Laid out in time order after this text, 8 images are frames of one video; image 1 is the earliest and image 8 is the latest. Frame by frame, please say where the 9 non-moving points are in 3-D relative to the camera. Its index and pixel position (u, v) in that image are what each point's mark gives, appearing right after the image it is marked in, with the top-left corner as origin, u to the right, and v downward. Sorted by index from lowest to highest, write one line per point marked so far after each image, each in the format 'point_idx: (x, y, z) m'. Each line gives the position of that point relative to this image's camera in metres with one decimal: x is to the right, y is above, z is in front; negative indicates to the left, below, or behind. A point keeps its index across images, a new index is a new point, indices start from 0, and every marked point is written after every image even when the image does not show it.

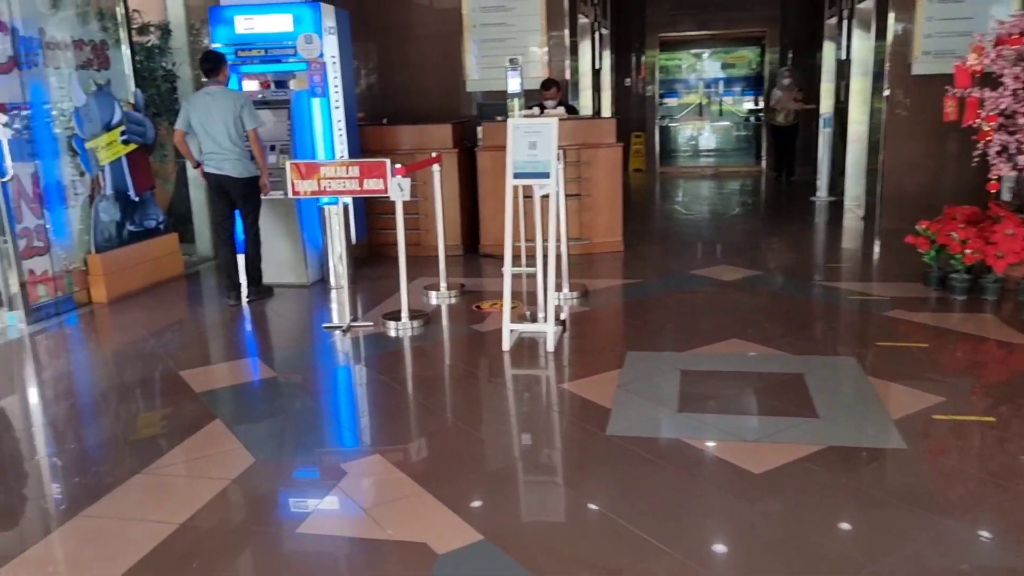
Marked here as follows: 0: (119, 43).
0: (-2.7, +1.7, +5.8) m
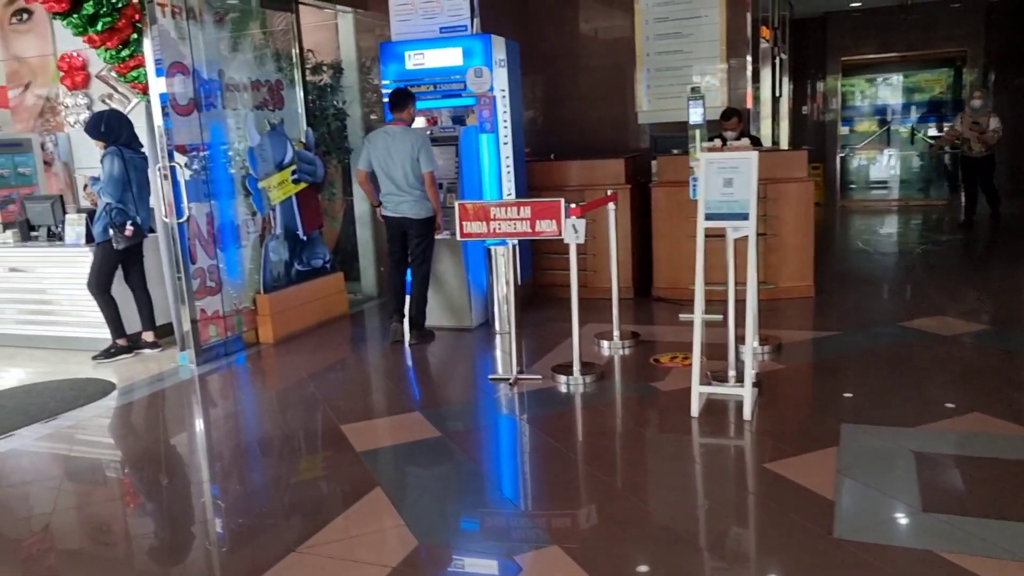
0: (-1.5, +1.4, +5.8) m
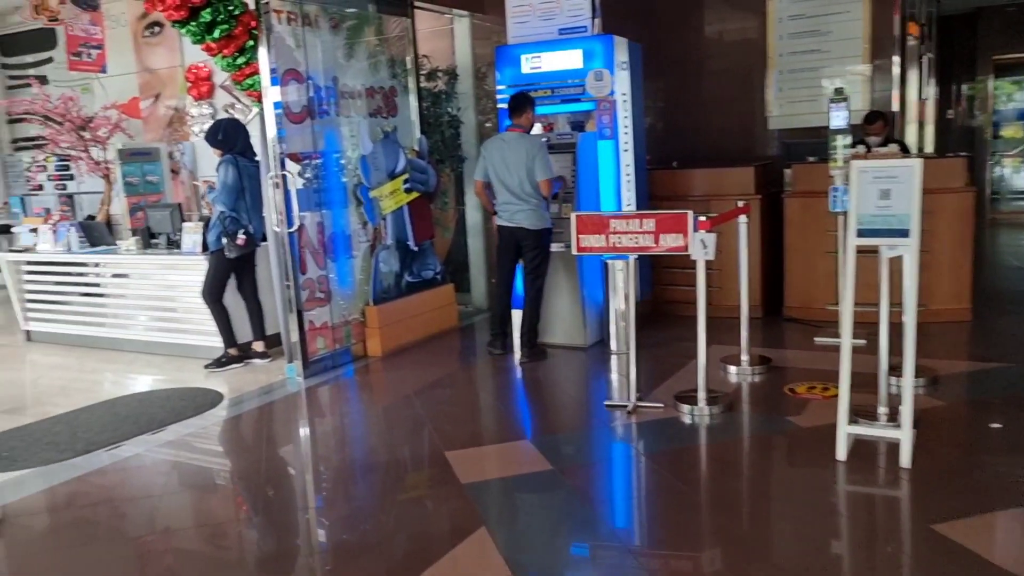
0: (-0.7, +1.3, +5.7) m
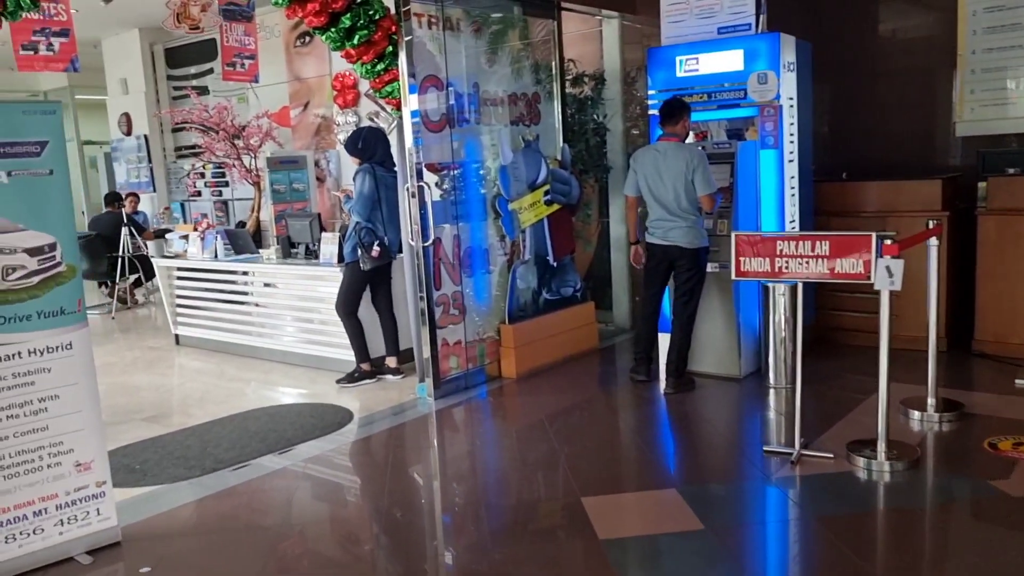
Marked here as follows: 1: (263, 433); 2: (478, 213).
0: (+0.3, +1.2, +5.4) m
1: (-1.2, -0.7, +4.1) m
2: (-0.2, +0.4, +4.8) m
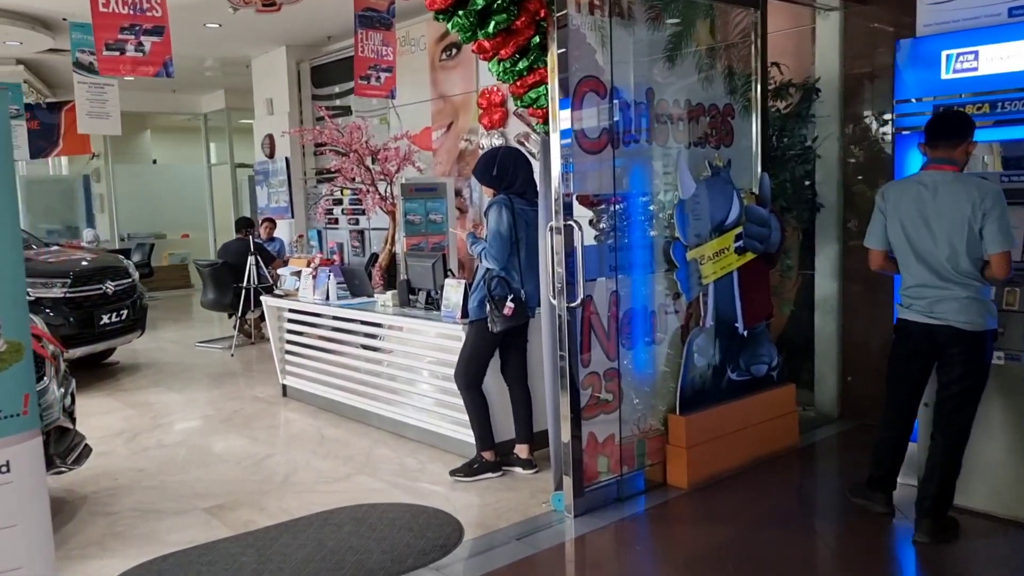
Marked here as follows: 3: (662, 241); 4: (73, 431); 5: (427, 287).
0: (+1.1, +0.9, +4.1) m
1: (-0.6, -1.0, +3.1) m
2: (+0.6, +0.1, +3.6) m
3: (+0.7, +0.2, +3.7) m
4: (-1.9, -0.6, +3.7) m
5: (-0.5, 0.0, +4.5) m
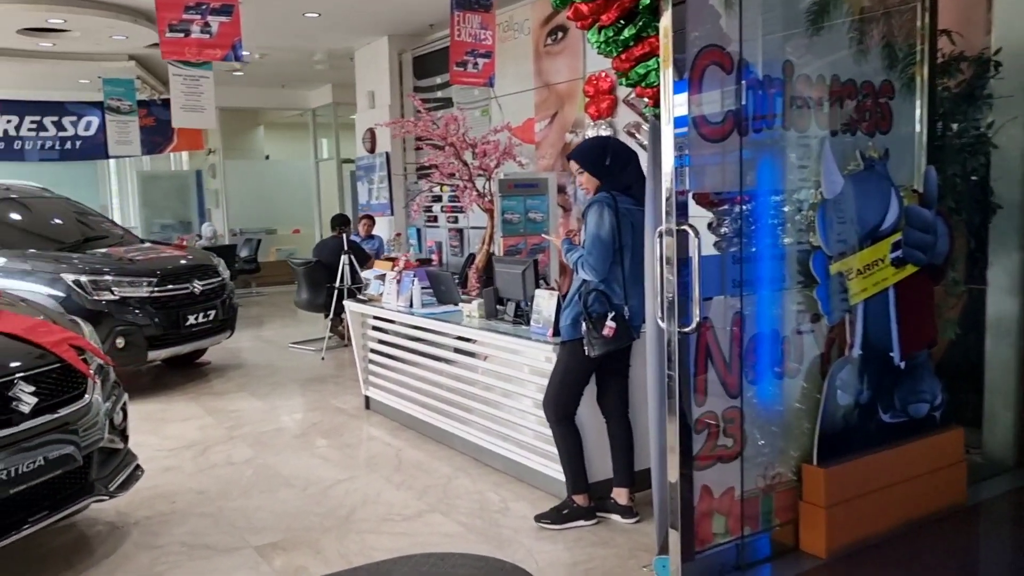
0: (+1.6, +0.8, +3.3) m
1: (-0.4, -1.0, +2.5) m
2: (+0.9, 0.0, +2.9) m
3: (+1.0, +0.1, +3.0) m
4: (-1.5, -0.6, +3.3) m
5: (0.0, 0.0, +4.0) m
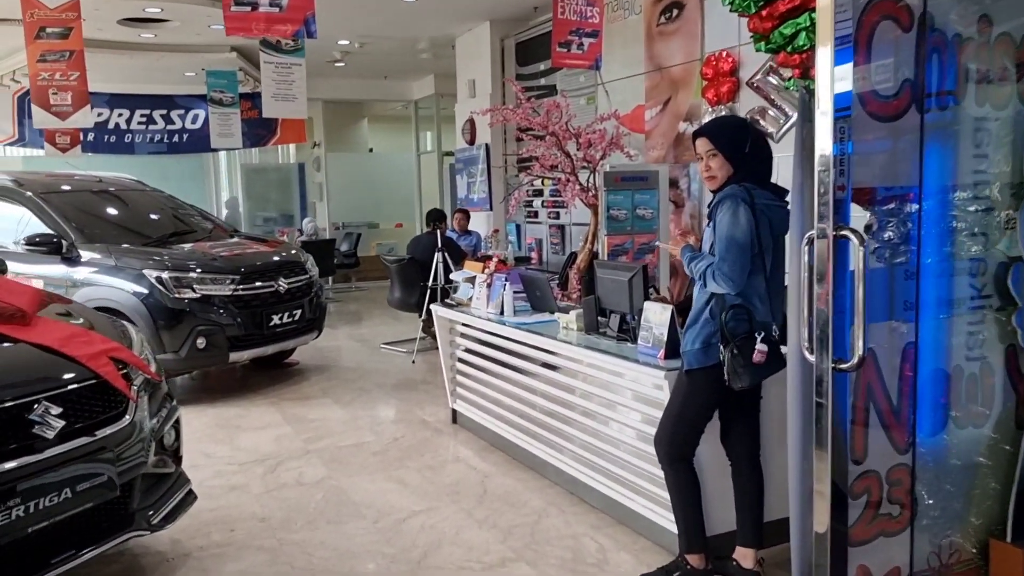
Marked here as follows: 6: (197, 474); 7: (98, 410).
0: (+1.9, +0.7, +2.6) m
1: (-0.1, -1.0, +2.1) m
2: (+1.2, 0.0, +2.3) m
3: (+1.3, +0.1, +2.3) m
4: (-1.2, -0.7, +3.0) m
5: (+0.4, -0.1, +3.4) m
6: (-1.5, -0.9, +4.0) m
7: (-1.3, -0.4, +2.6) m
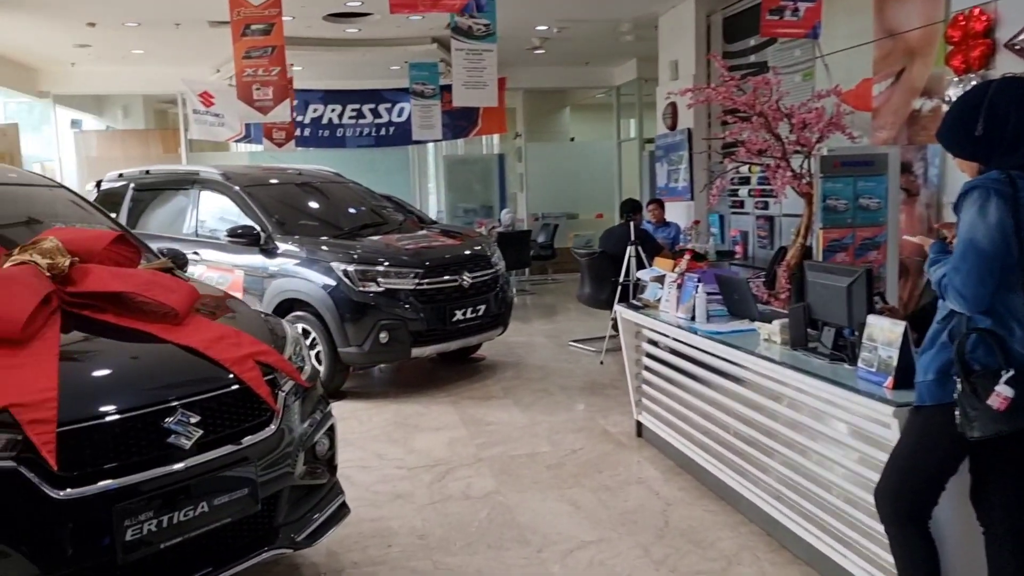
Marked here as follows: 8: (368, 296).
0: (+2.3, +0.6, +1.6) m
1: (+0.2, -1.1, +1.6) m
2: (+1.5, -0.1, +1.5) m
3: (+1.7, 0.0, +1.5) m
4: (-0.6, -0.7, +2.8) m
5: (+1.1, -0.1, +2.8) m
6: (-0.7, -0.9, +3.9) m
7: (-0.8, -0.4, +2.4) m
8: (-0.9, 0.0, +5.2) m
